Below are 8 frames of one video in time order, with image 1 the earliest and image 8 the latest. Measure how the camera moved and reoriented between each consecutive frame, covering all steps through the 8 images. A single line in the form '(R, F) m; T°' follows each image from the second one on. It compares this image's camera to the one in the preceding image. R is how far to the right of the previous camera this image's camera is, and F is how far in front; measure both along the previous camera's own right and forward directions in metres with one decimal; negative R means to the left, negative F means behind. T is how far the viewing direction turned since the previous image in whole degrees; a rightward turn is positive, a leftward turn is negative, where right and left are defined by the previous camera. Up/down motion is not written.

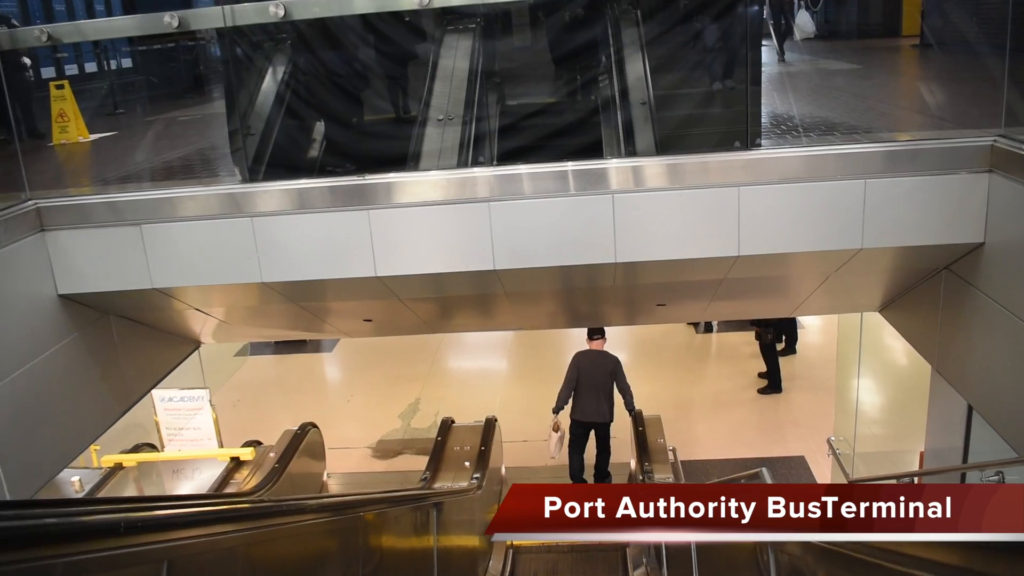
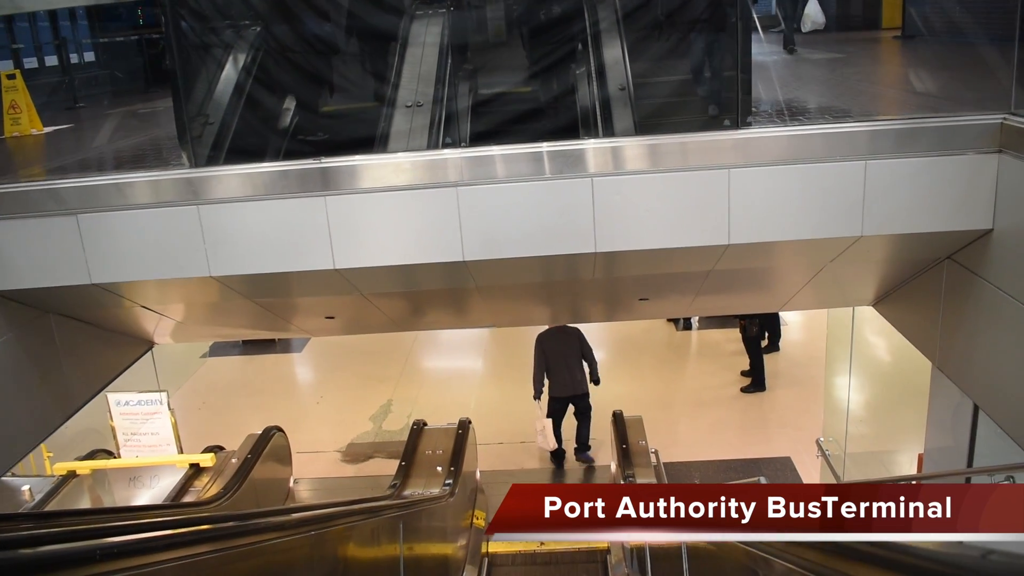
(0.0, +0.3) m; +1°
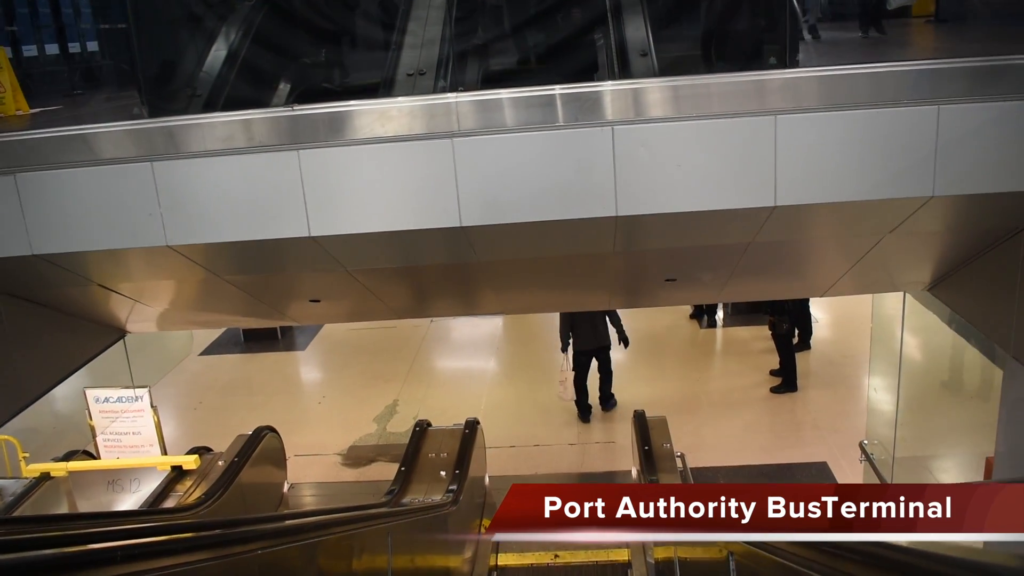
(0.0, +0.5) m; -1°
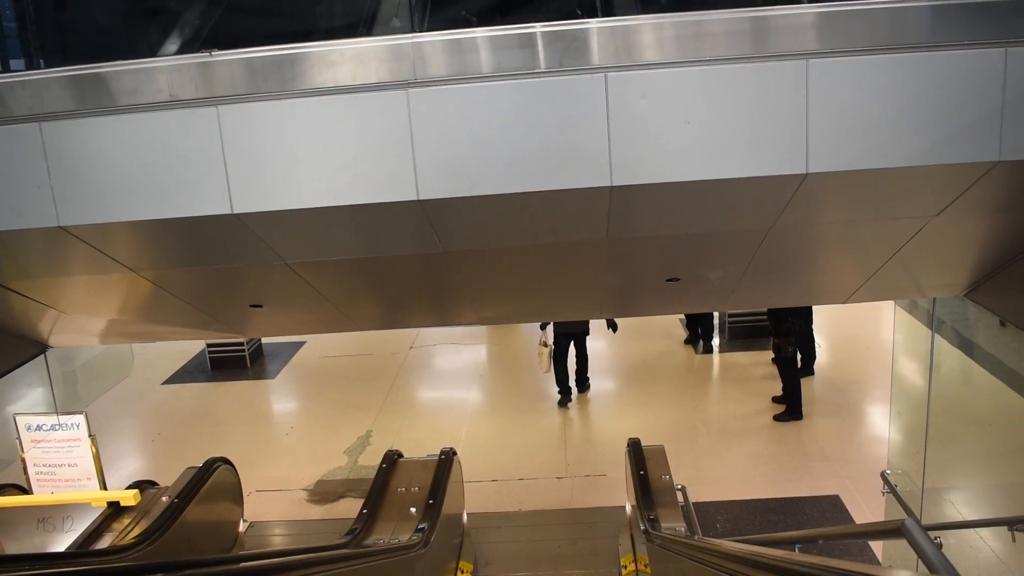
(0.0, +0.5) m; +1°
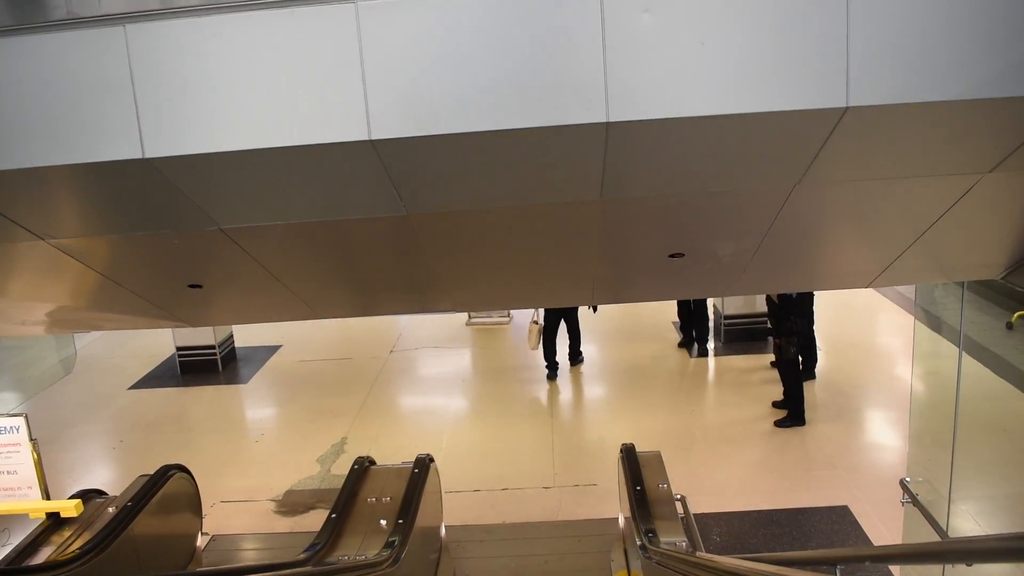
(0.0, +0.4) m; +1°
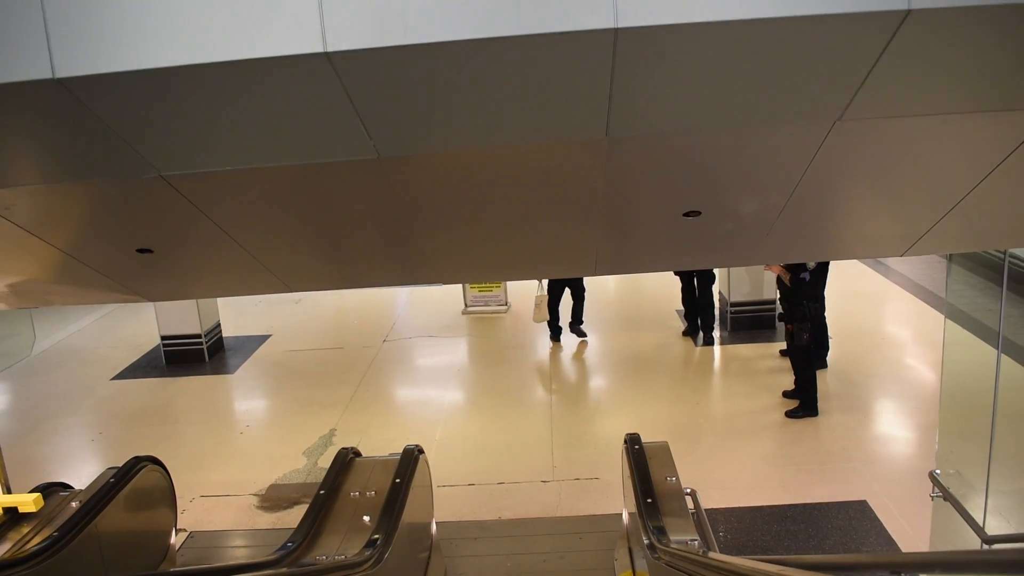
(0.0, +0.3) m; 0°
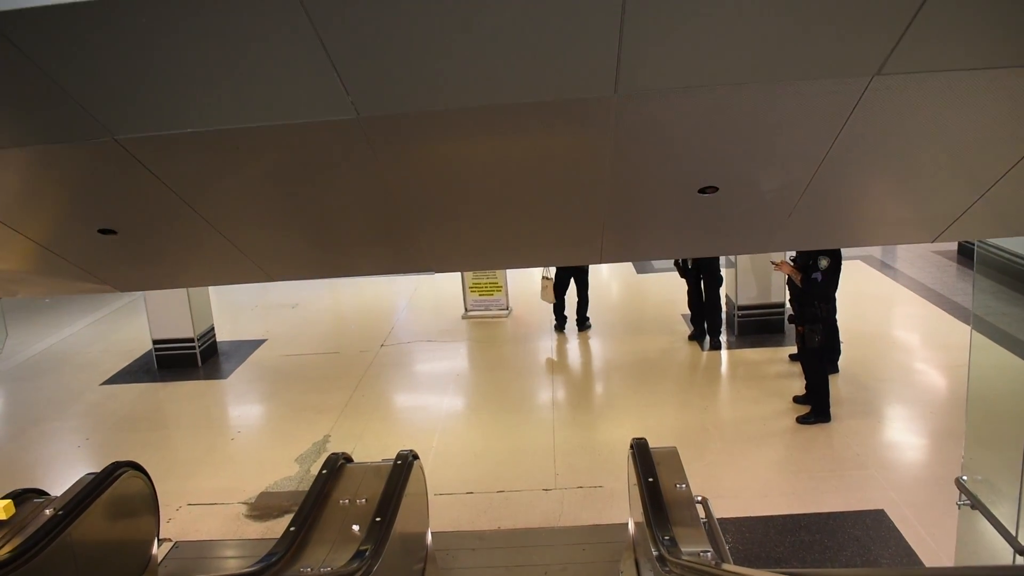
(0.0, +0.2) m; 0°
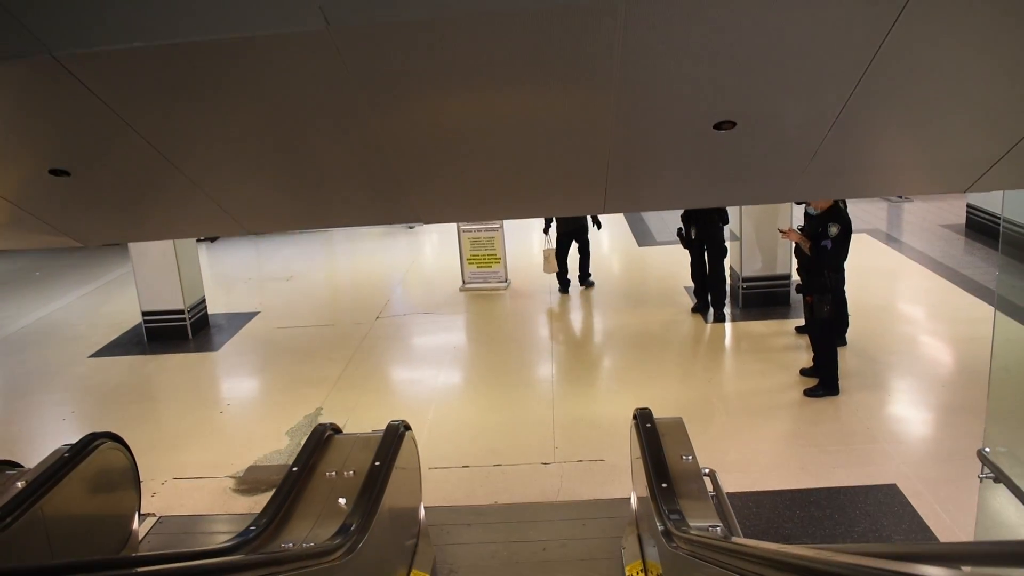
(0.0, +0.2) m; 0°
